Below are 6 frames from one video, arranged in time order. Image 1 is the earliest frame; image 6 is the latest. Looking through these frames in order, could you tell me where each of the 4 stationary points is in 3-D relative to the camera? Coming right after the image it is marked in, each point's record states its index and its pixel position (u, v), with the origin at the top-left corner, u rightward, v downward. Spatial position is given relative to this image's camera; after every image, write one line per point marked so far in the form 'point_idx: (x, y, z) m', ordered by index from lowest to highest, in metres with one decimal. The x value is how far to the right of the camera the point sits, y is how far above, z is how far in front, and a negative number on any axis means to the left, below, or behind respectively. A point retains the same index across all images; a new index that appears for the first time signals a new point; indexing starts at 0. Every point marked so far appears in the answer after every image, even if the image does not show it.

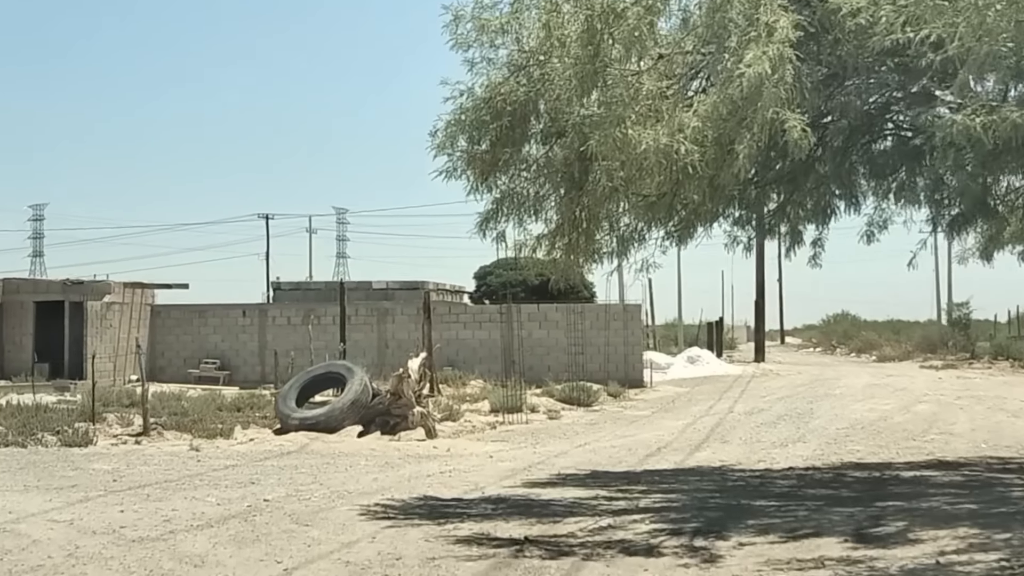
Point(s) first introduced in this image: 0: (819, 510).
0: (+1.9, -1.4, +8.0) m
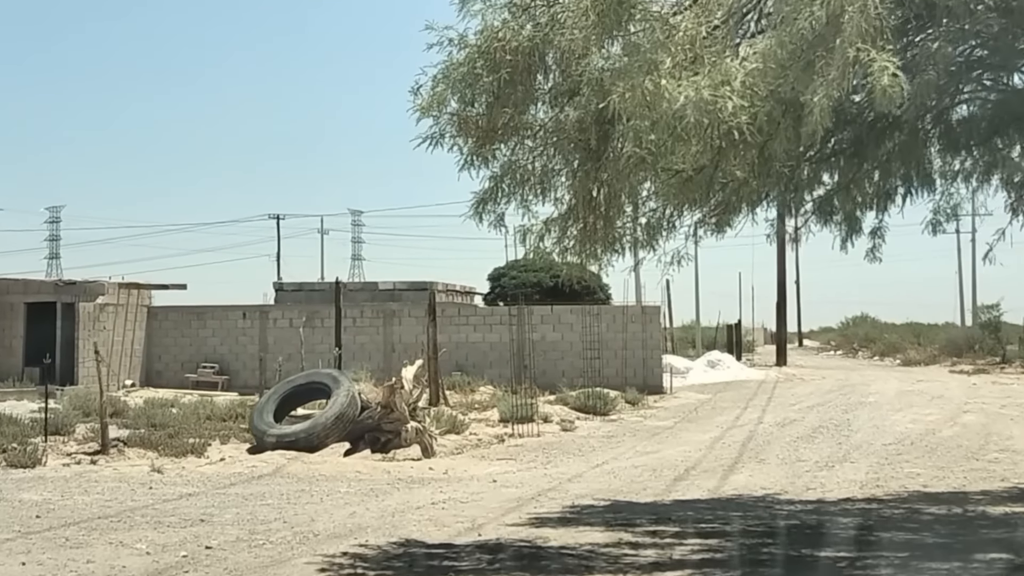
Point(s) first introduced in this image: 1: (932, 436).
0: (+1.9, -1.4, +6.3) m
1: (+5.5, -2.0, +16.8) m
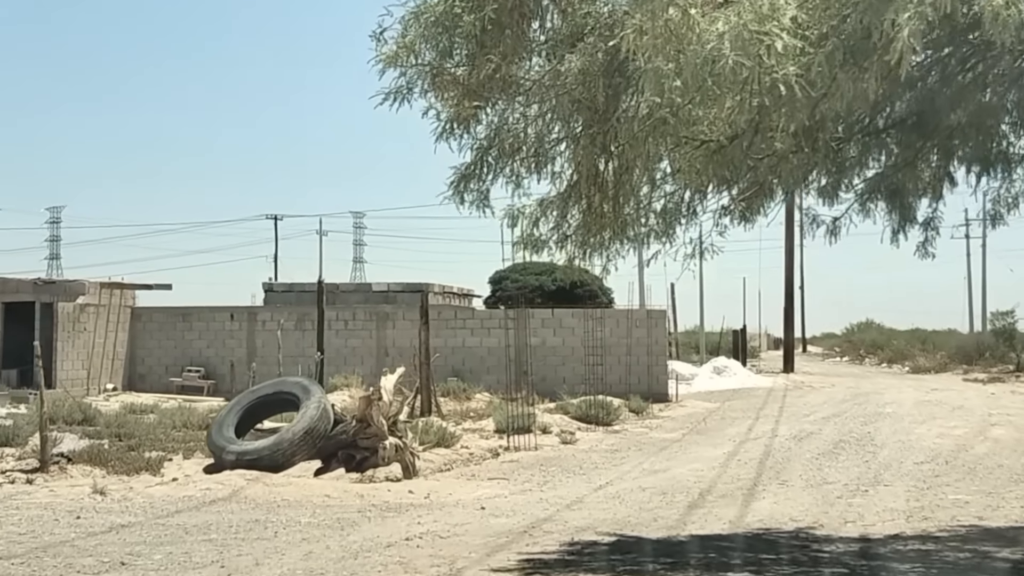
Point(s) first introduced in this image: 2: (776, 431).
0: (+1.9, -1.4, +4.8) m
1: (+5.5, -2.0, +15.4) m
2: (+4.1, -2.2, +19.7) m
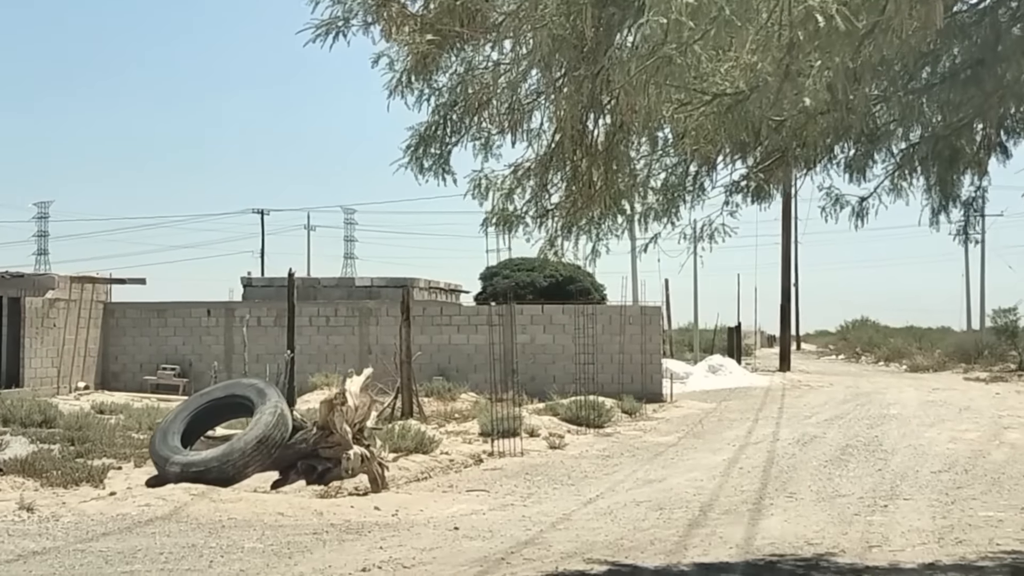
0: (+1.7, -1.3, +3.7) m
1: (+5.3, -1.9, +14.3) m
2: (+3.9, -2.1, +18.6) m
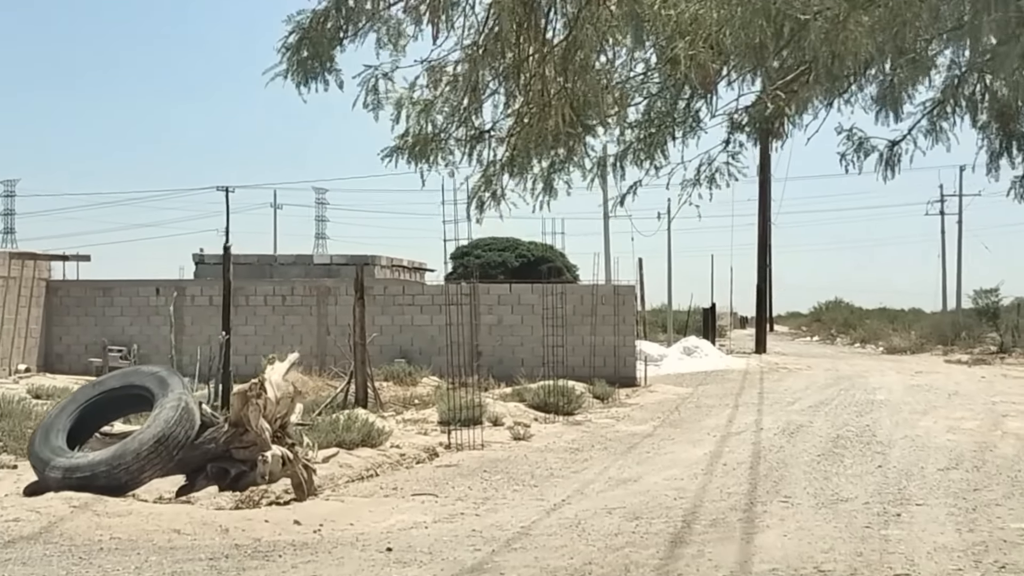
0: (+1.5, -1.2, +2.3) m
1: (+4.9, -1.7, +12.9) m
2: (+3.4, -1.8, +17.1) m
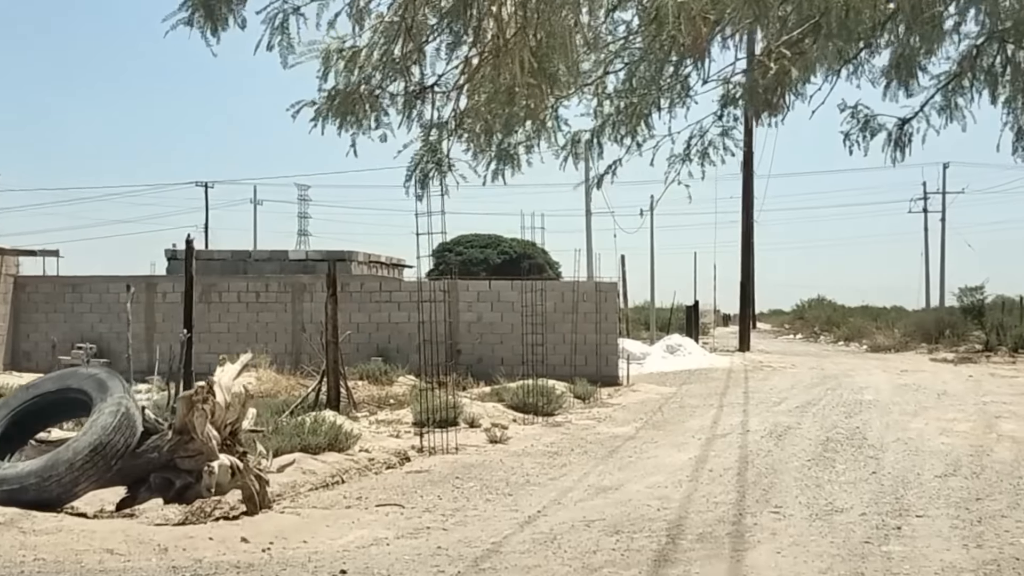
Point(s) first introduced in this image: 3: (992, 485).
0: (+1.4, -1.2, +1.6) m
1: (+4.6, -1.7, +12.3) m
2: (+3.1, -1.8, +16.5) m
3: (+3.9, -1.6, +10.3) m
